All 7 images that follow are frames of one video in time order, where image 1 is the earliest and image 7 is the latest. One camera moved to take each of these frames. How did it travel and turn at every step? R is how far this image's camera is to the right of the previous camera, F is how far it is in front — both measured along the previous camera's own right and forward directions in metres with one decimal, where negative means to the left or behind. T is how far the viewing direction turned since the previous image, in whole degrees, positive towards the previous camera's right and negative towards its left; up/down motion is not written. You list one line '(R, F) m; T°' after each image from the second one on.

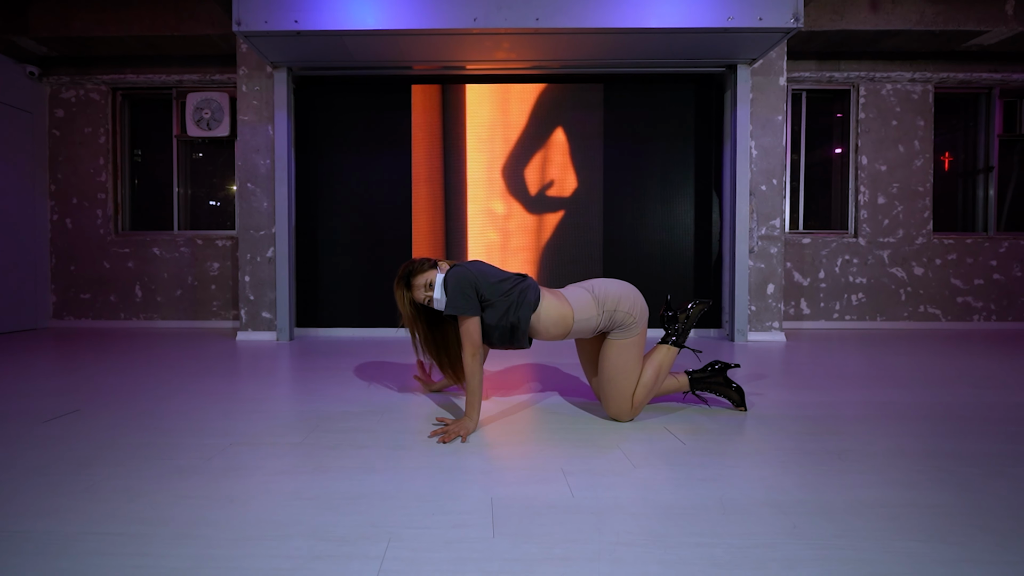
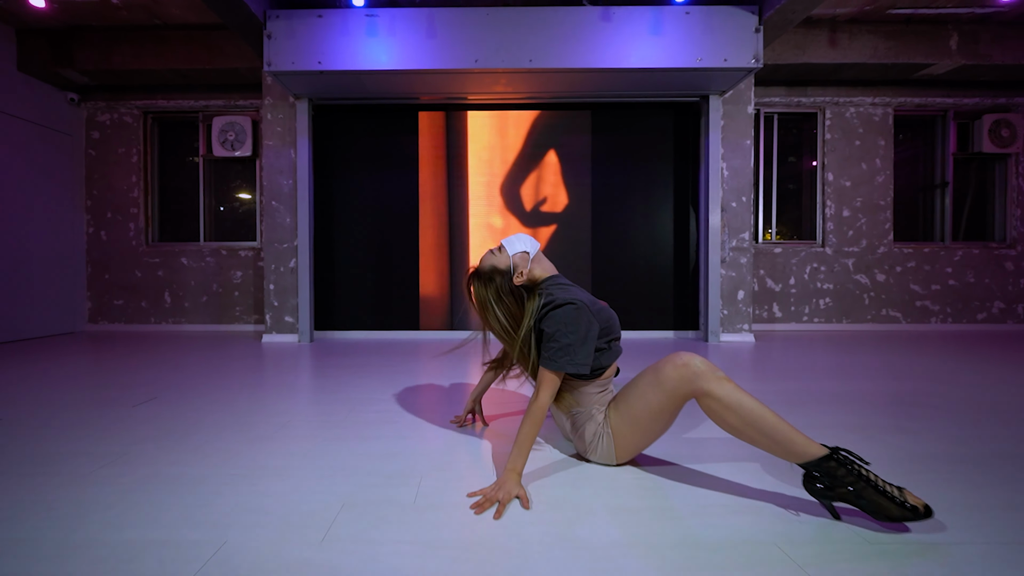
(0.0, -0.5) m; 0°
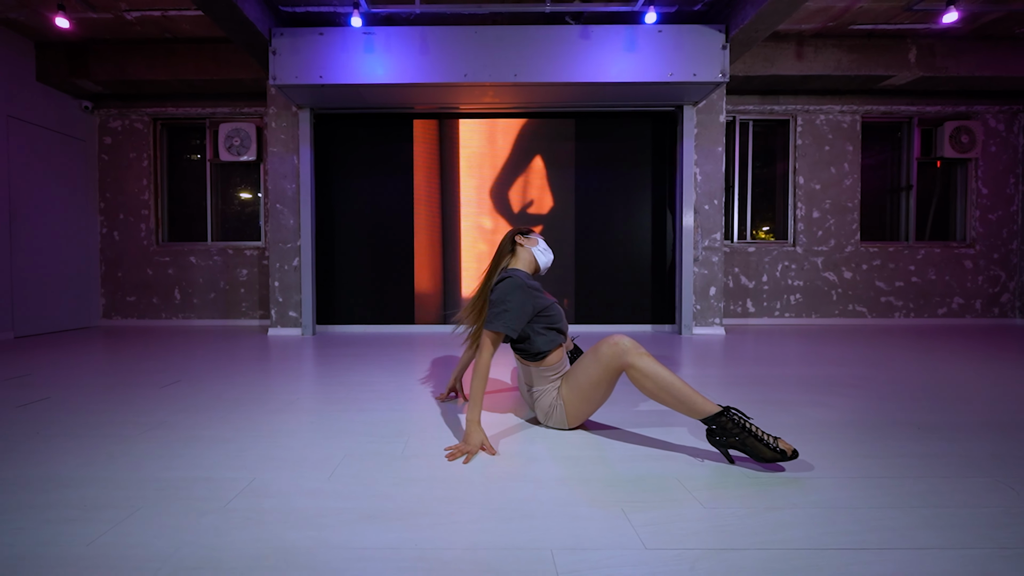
(+0.2, -0.4) m; 0°
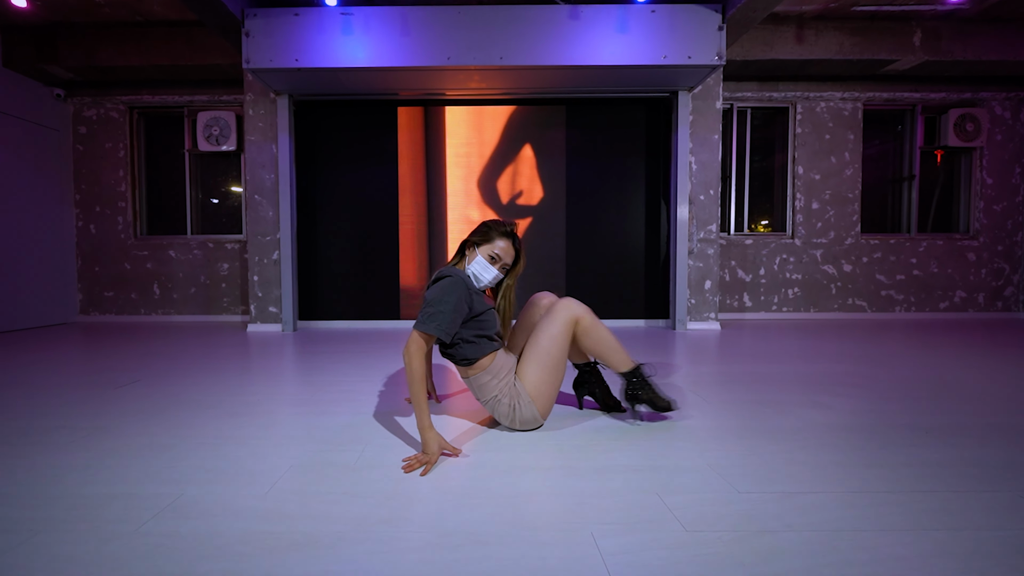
(+0.2, +0.2) m; 0°
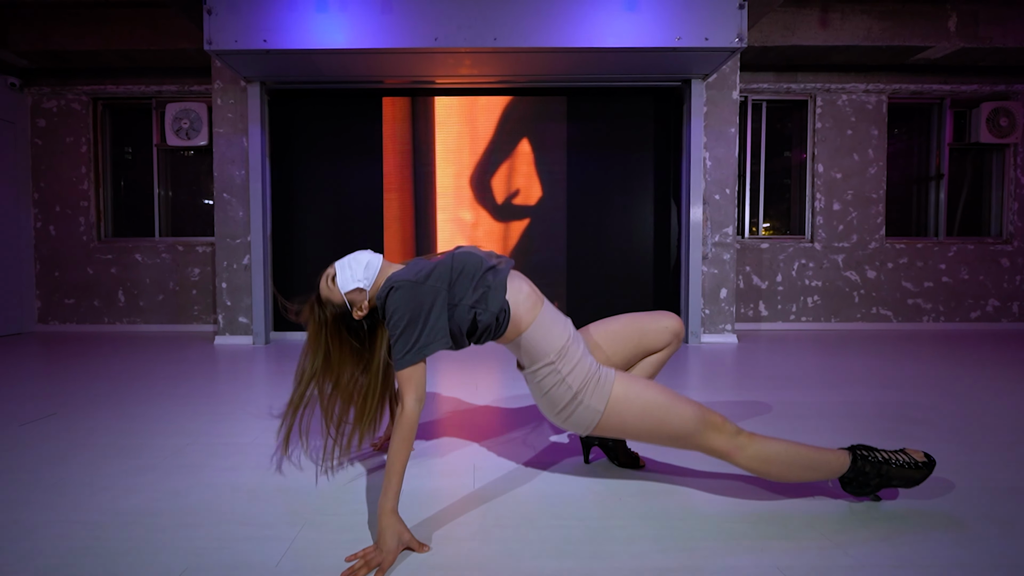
(0.0, +0.5) m; 0°
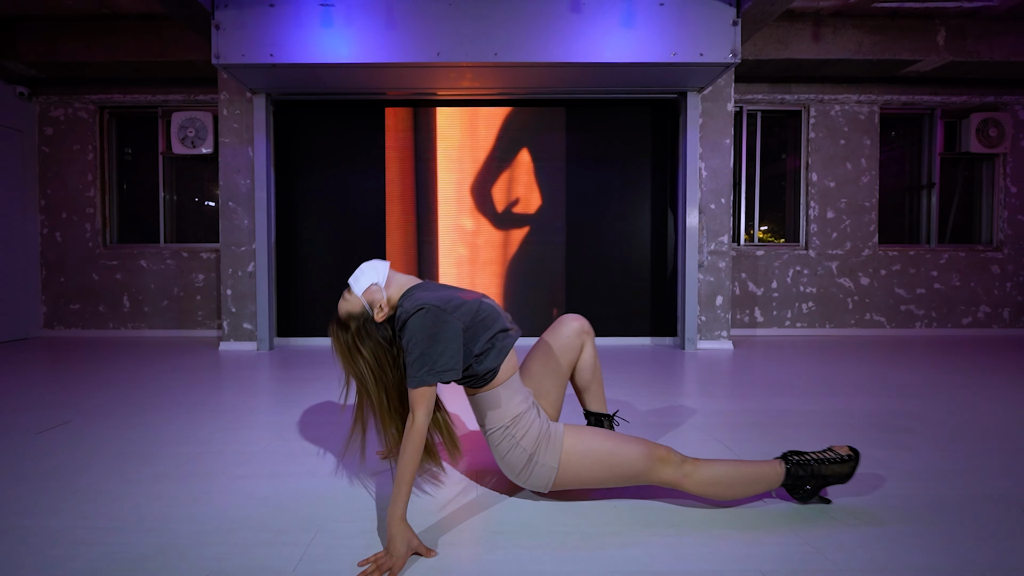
(0.0, -0.1) m; 0°
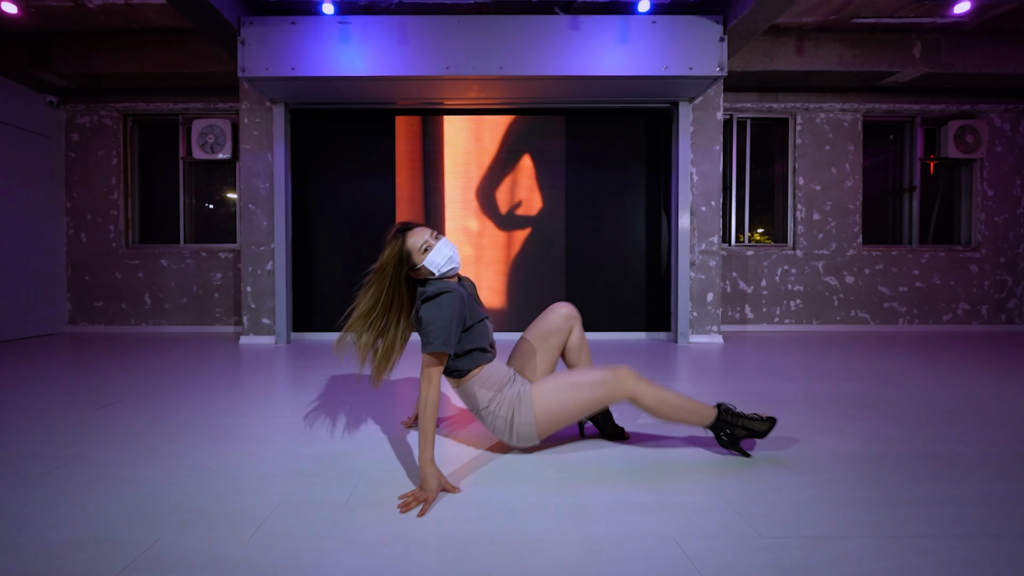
(0.0, -0.3) m; 0°
